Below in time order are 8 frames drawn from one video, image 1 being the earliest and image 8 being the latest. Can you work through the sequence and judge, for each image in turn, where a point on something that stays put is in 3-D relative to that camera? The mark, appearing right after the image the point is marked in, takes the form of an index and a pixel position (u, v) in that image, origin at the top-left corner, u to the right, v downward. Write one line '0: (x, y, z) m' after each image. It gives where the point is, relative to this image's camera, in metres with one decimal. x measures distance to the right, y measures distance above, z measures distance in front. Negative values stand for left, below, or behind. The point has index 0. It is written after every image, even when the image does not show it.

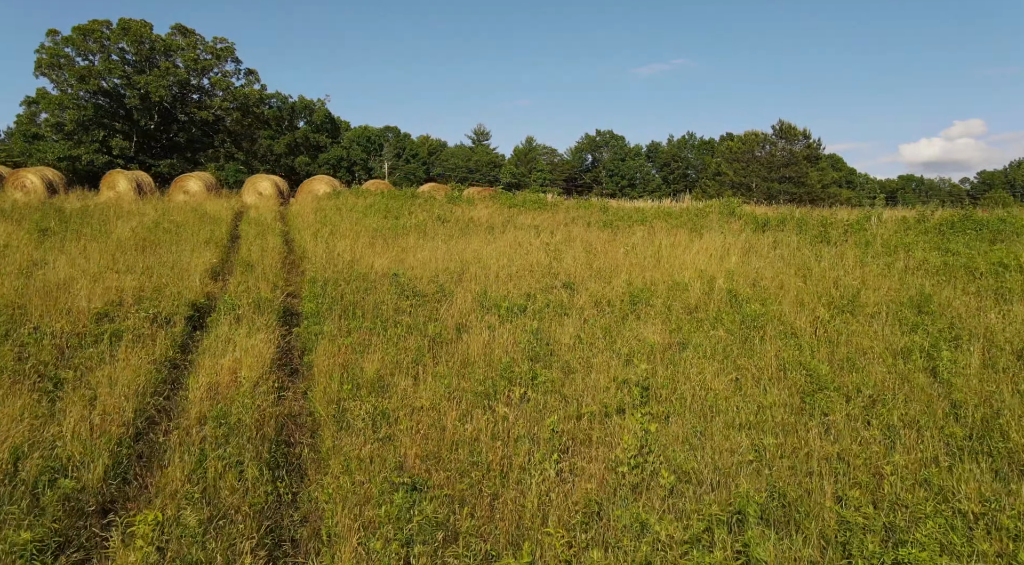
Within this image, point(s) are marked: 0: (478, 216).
0: (-0.8, +1.4, +14.1) m
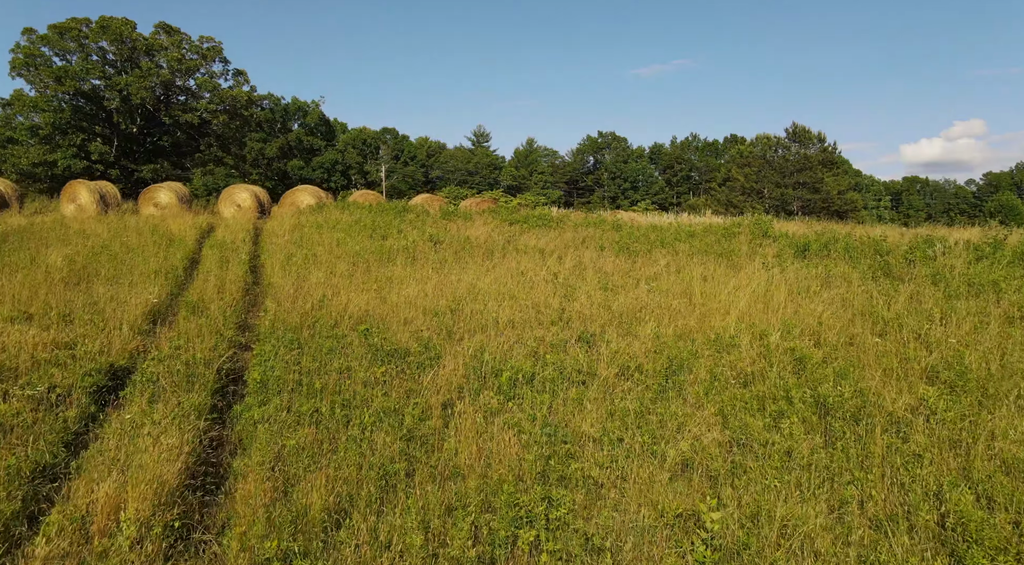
0: (-0.7, +0.9, +12.5) m
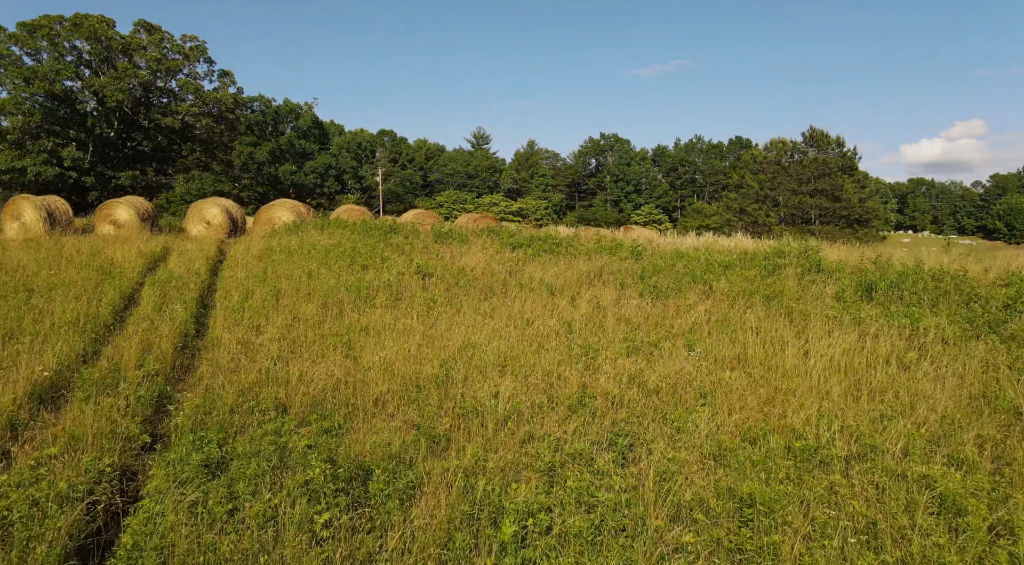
0: (-0.7, +0.3, +10.7) m
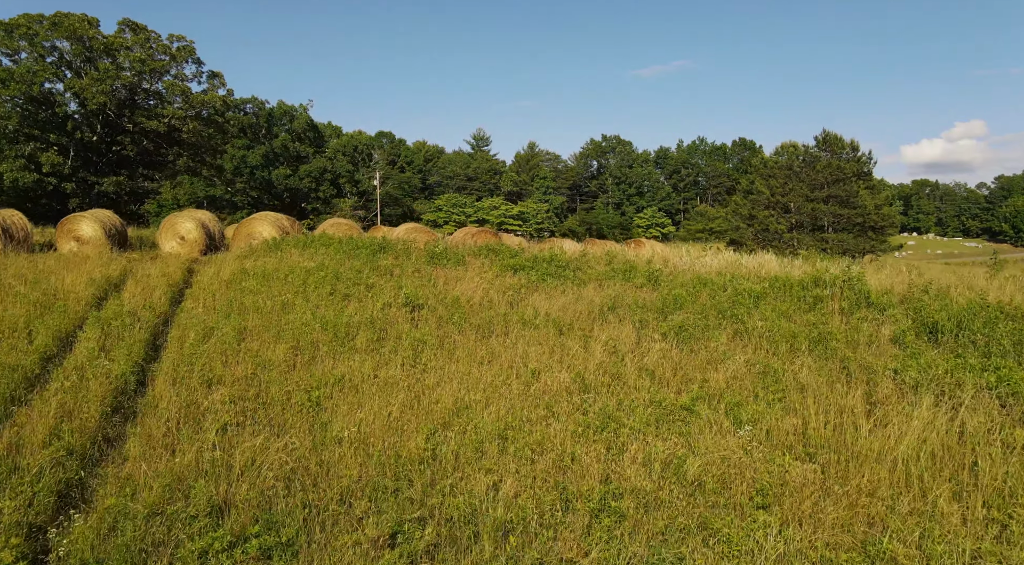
0: (-0.7, -0.2, +9.4) m
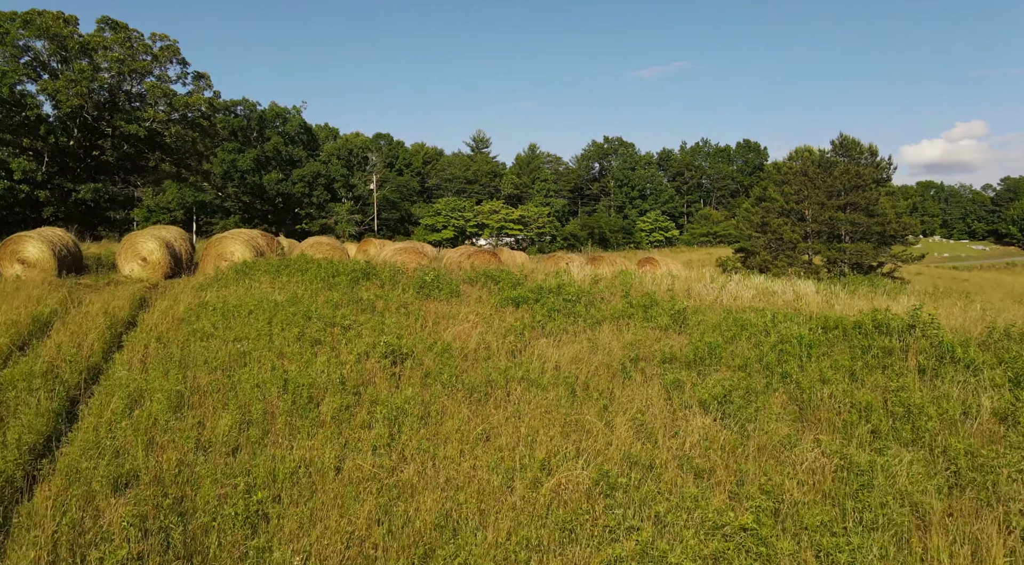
0: (-0.7, -0.7, +7.9) m
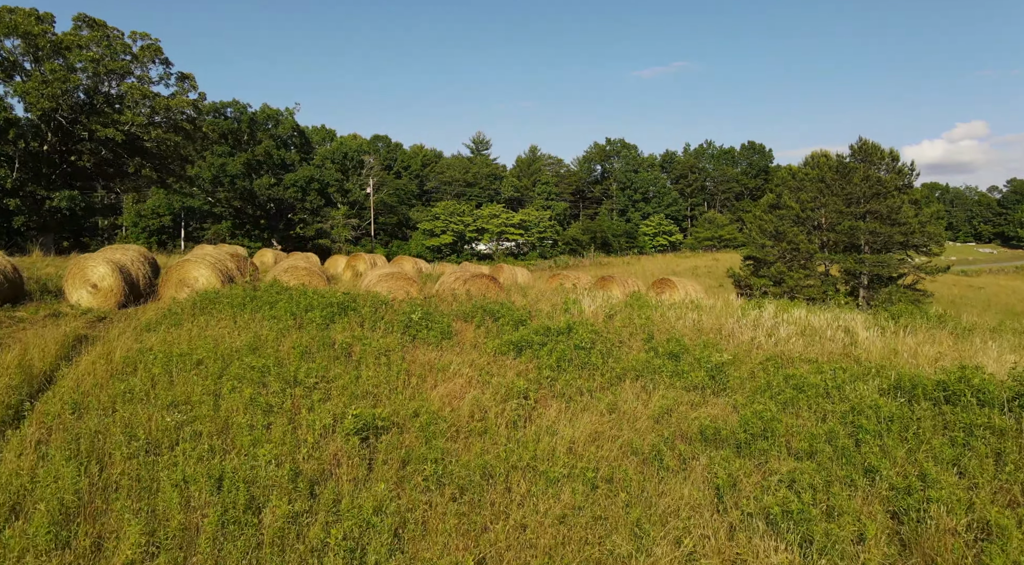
0: (-0.6, -1.2, +6.4) m
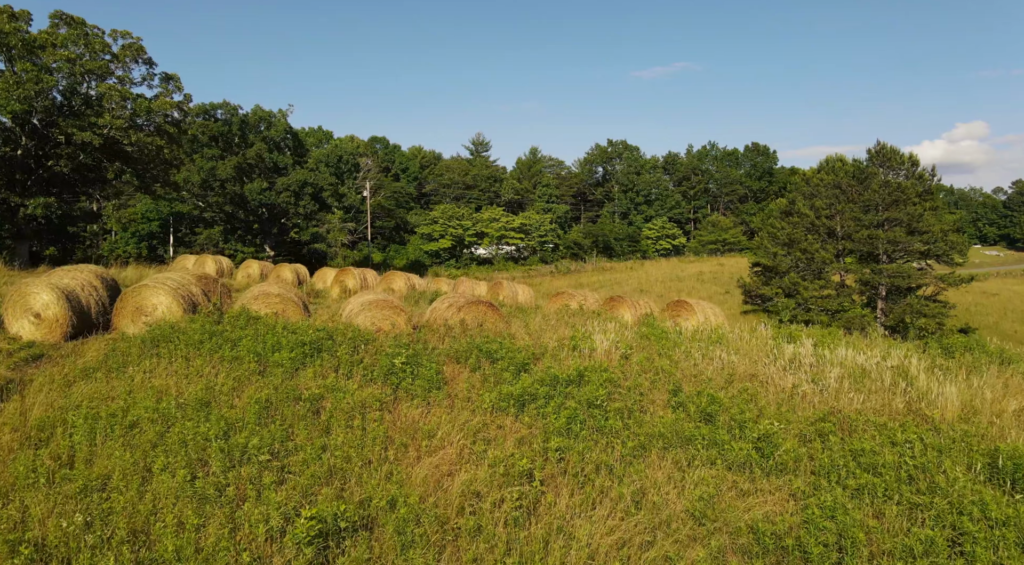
0: (-0.6, -1.7, +5.0) m
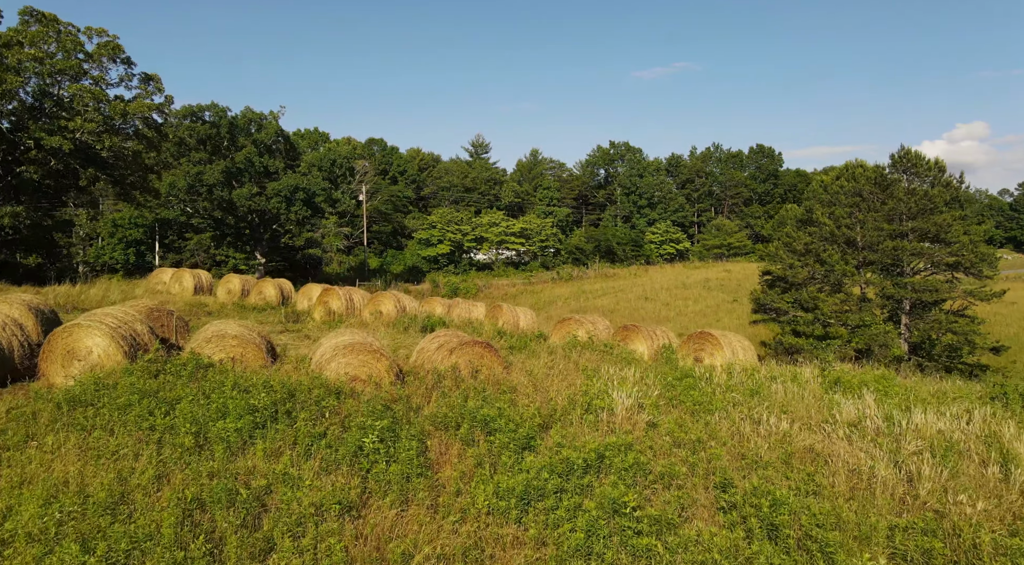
0: (-0.6, -2.2, +3.4) m
